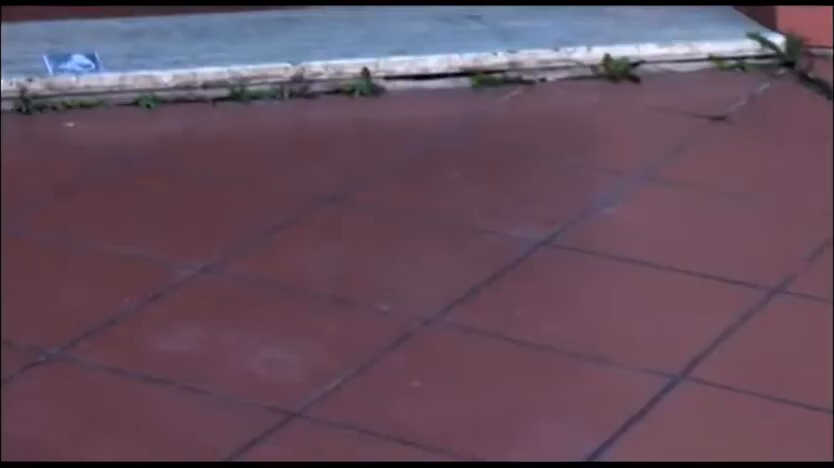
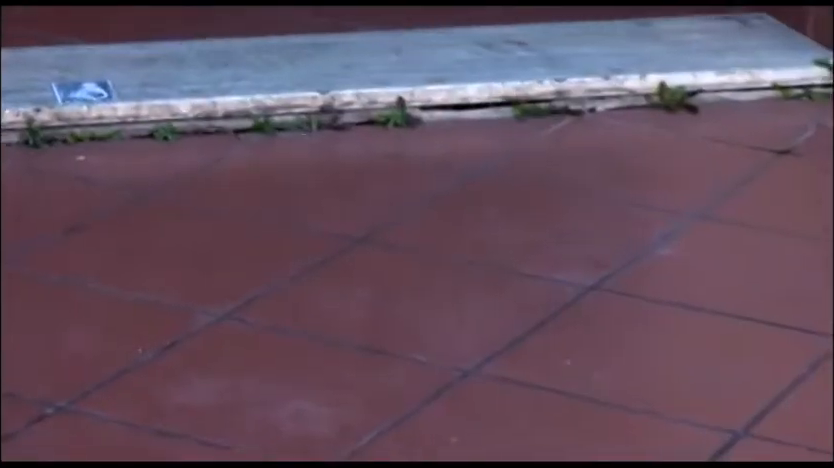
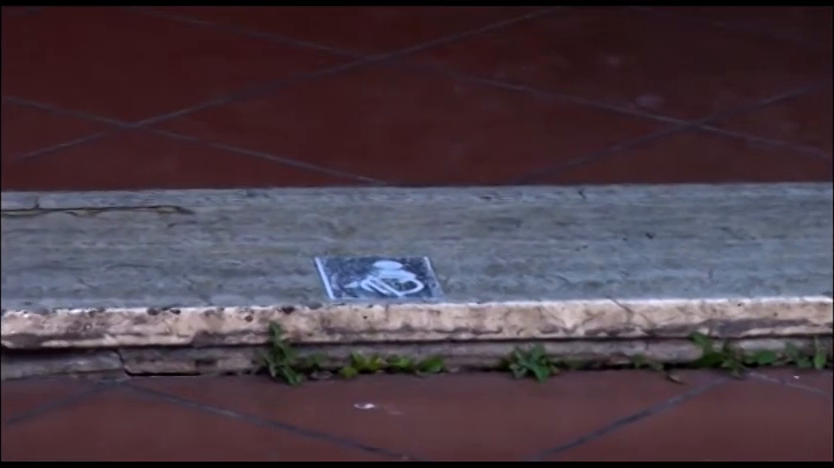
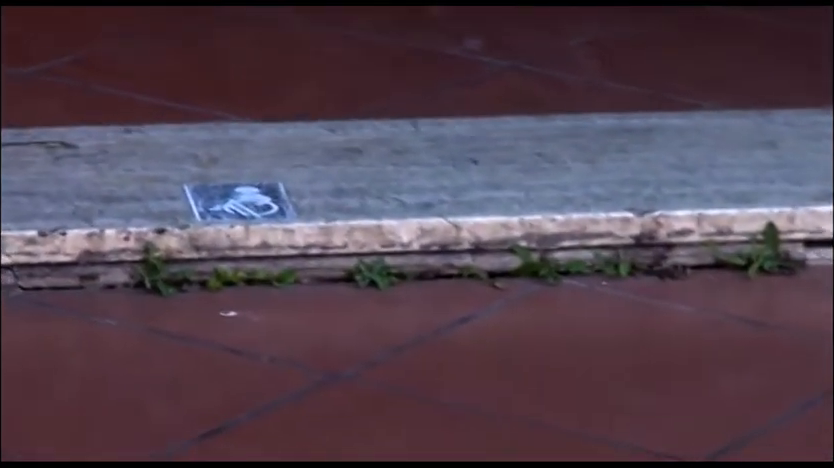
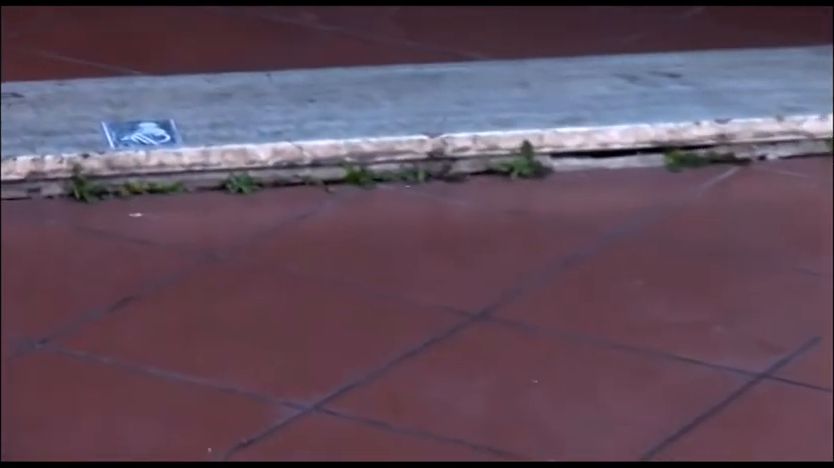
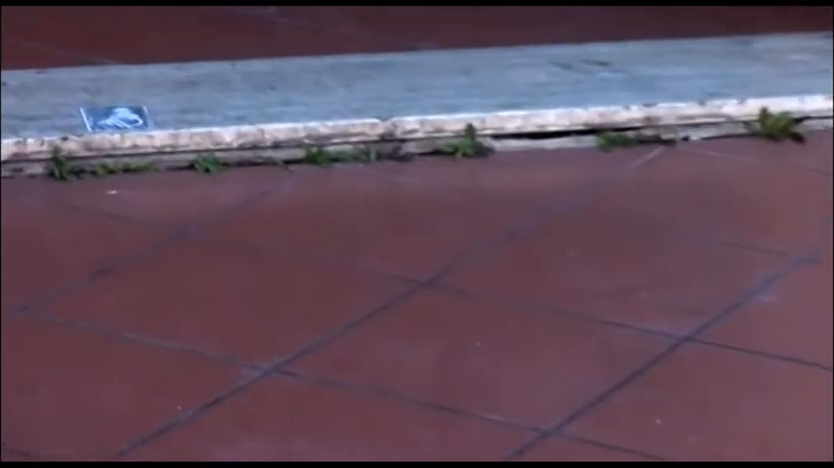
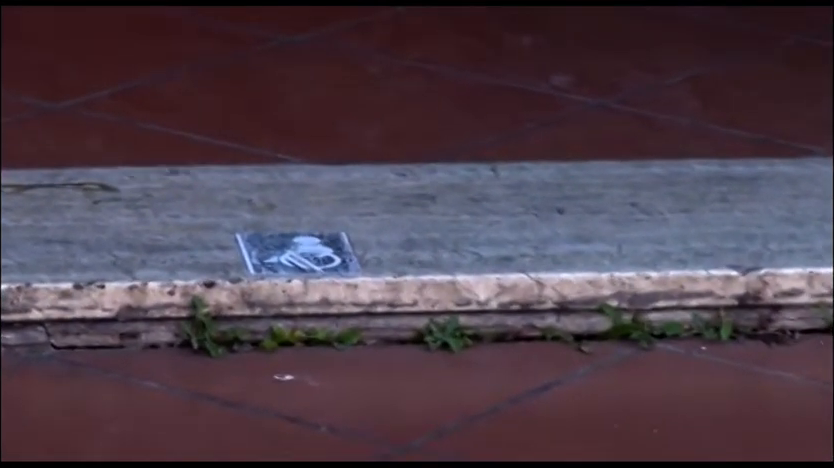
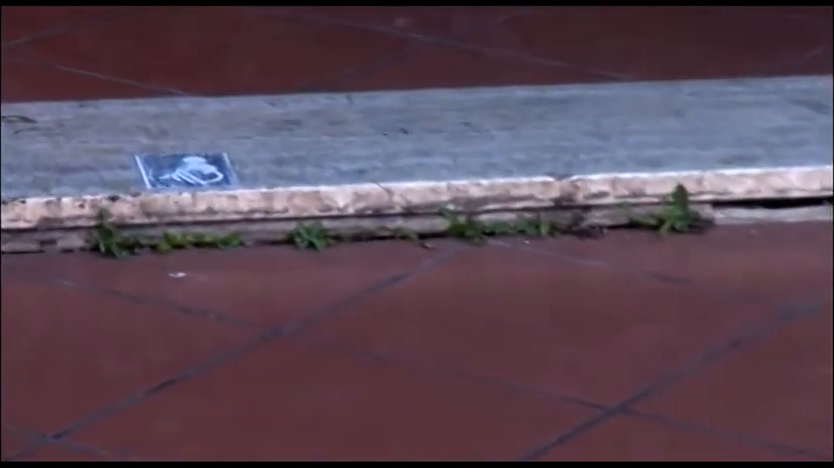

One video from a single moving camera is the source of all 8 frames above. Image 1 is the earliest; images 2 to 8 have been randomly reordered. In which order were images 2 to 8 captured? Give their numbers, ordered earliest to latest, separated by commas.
2, 6, 5, 8, 4, 7, 3
